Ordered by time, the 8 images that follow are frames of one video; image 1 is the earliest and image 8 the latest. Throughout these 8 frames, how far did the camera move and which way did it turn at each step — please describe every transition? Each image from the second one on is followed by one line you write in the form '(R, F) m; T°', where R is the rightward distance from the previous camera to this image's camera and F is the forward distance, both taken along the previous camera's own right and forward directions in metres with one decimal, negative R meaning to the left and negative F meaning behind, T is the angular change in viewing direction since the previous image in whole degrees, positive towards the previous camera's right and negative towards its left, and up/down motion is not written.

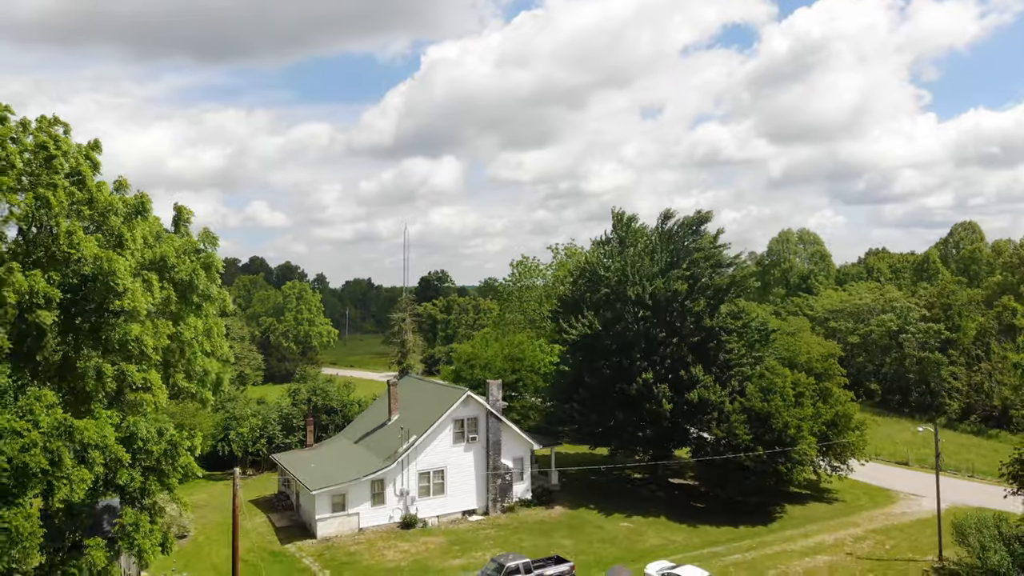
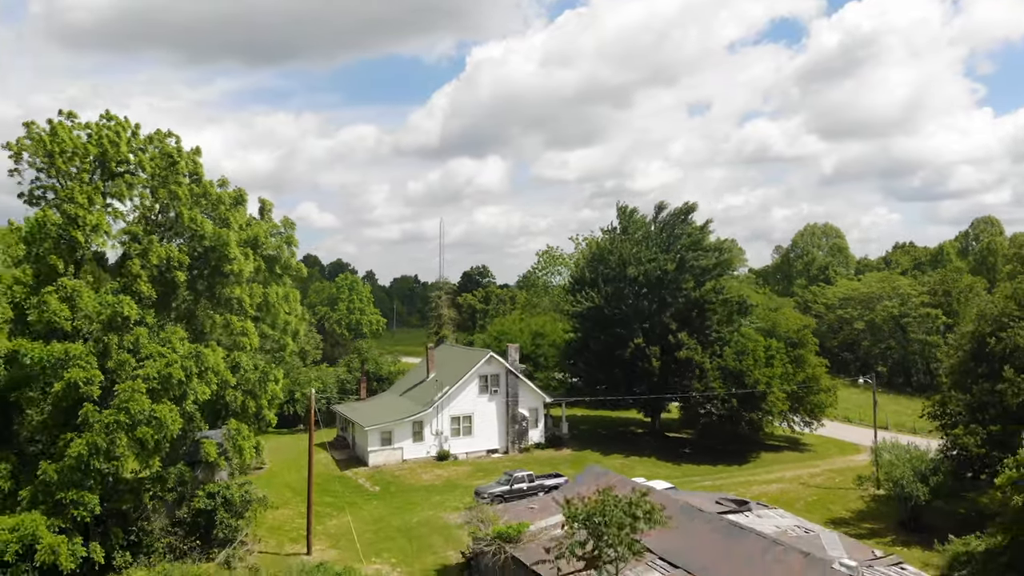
(+1.1, -5.1) m; -3°
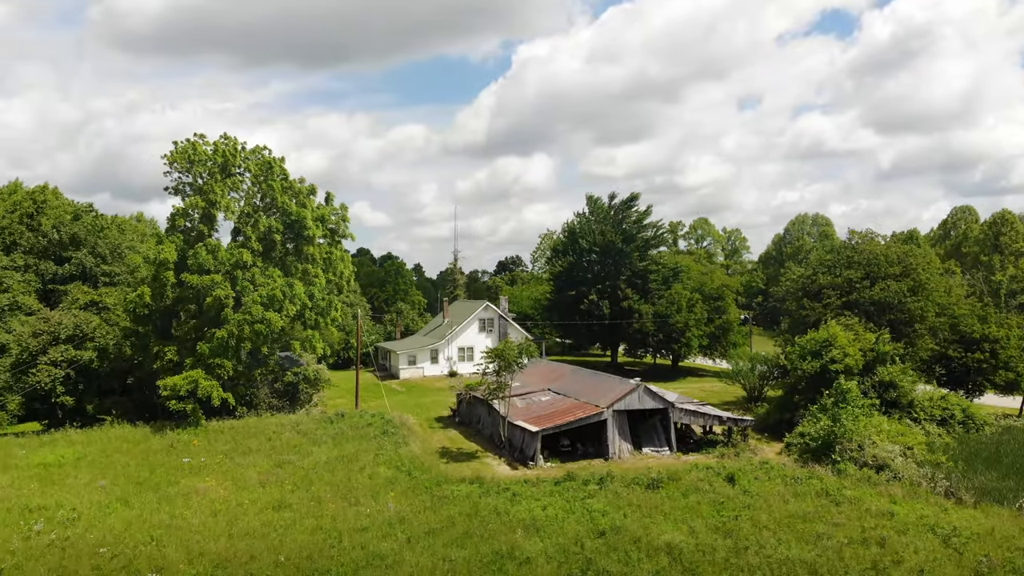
(+2.9, -11.3) m; -3°
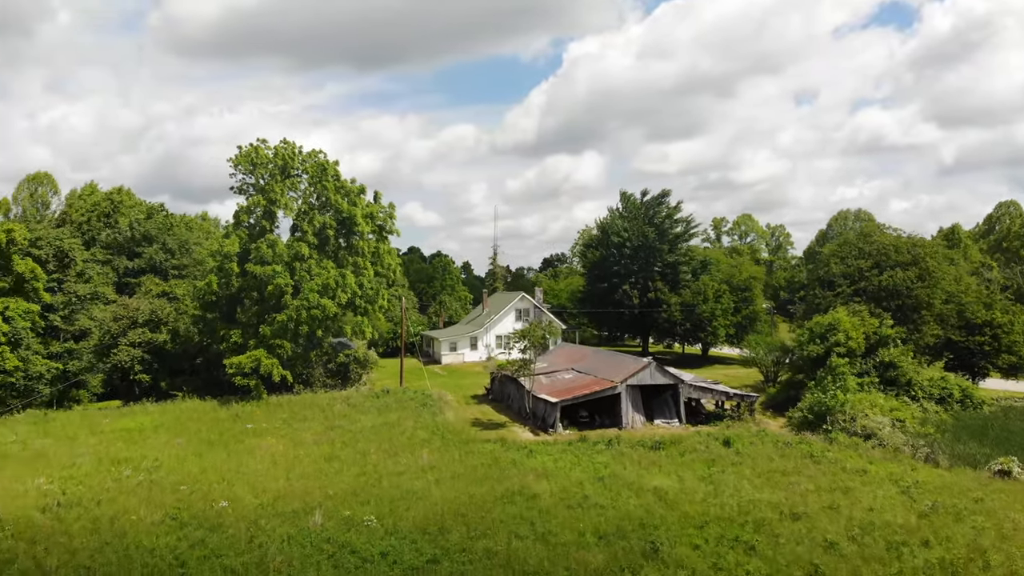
(+0.8, -2.7) m; -3°
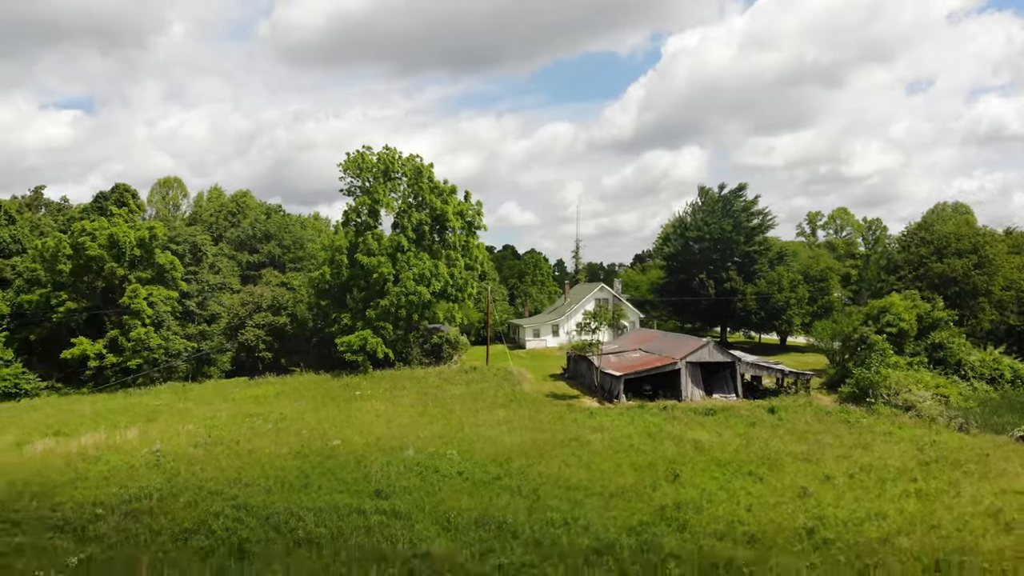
(+0.9, -3.3) m; -6°
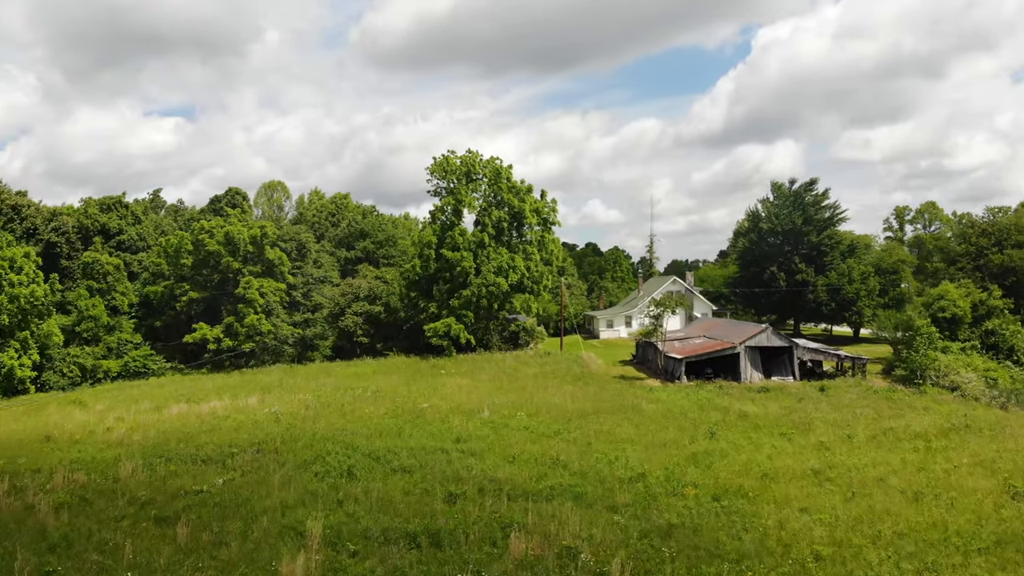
(+0.6, -2.8) m; -6°
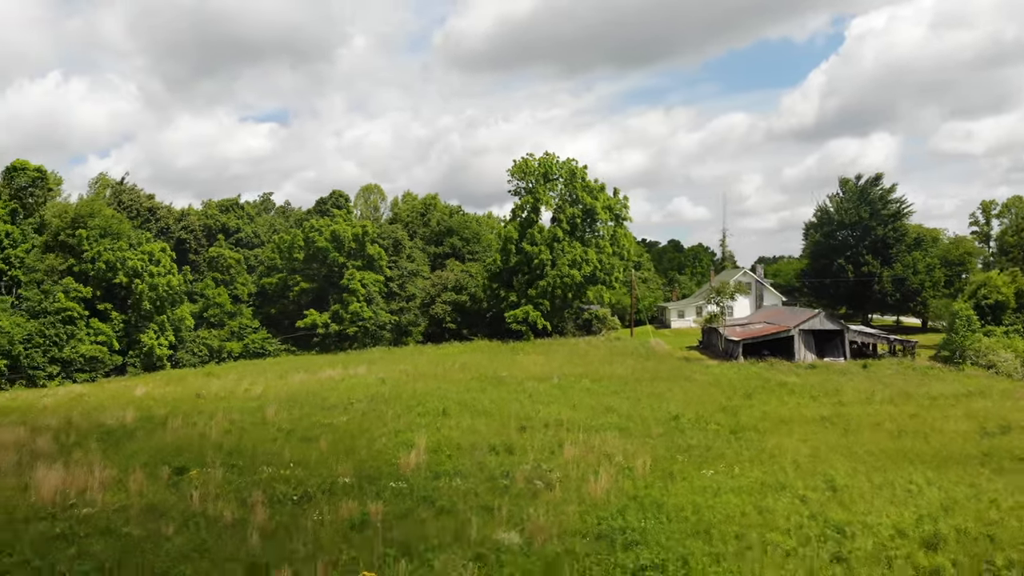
(+0.5, -3.8) m; -6°
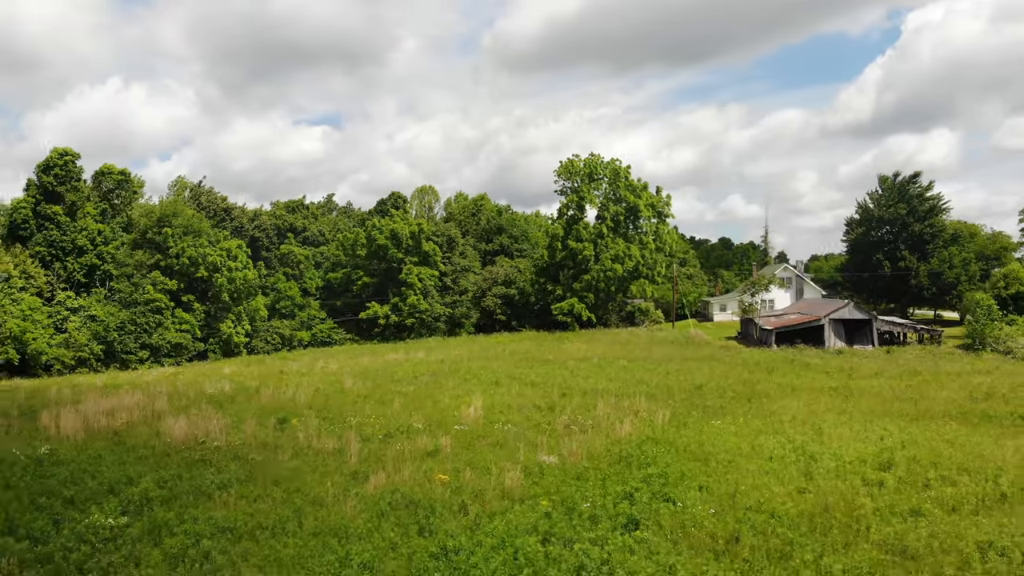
(+0.2, -2.9) m; -3°
